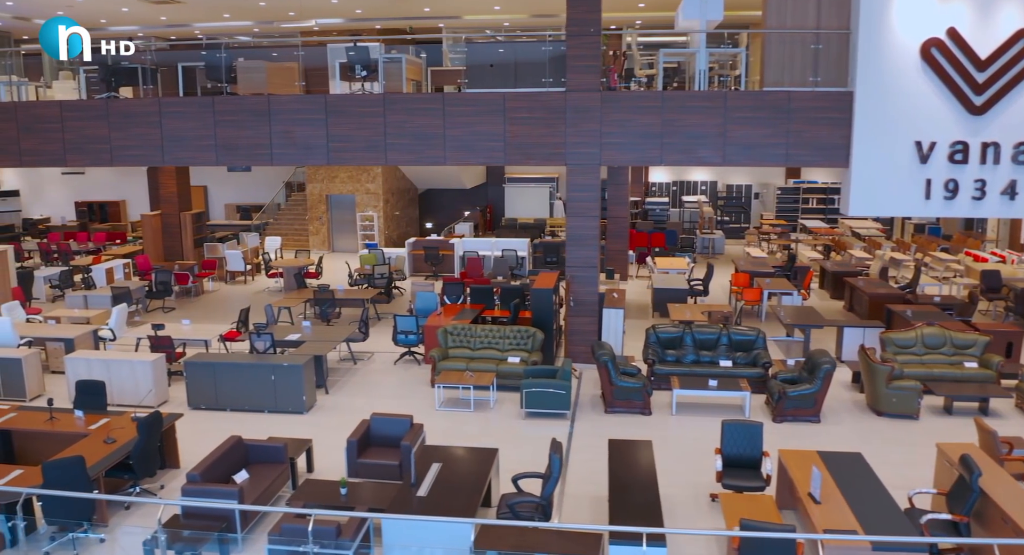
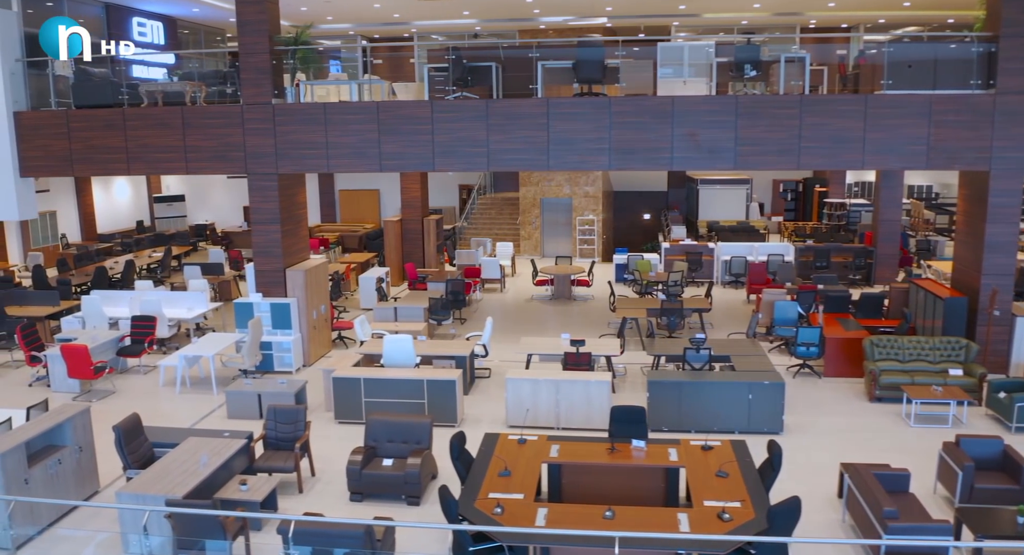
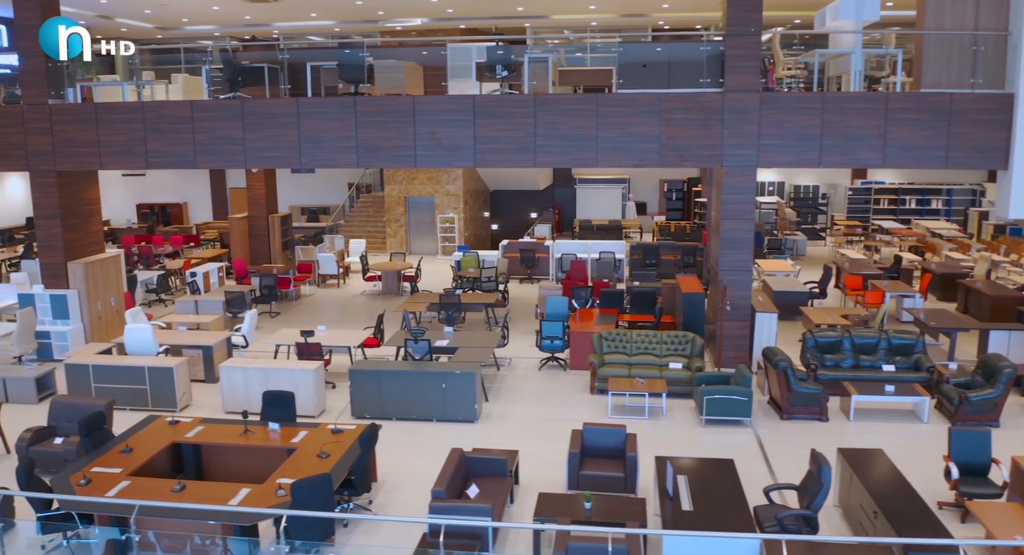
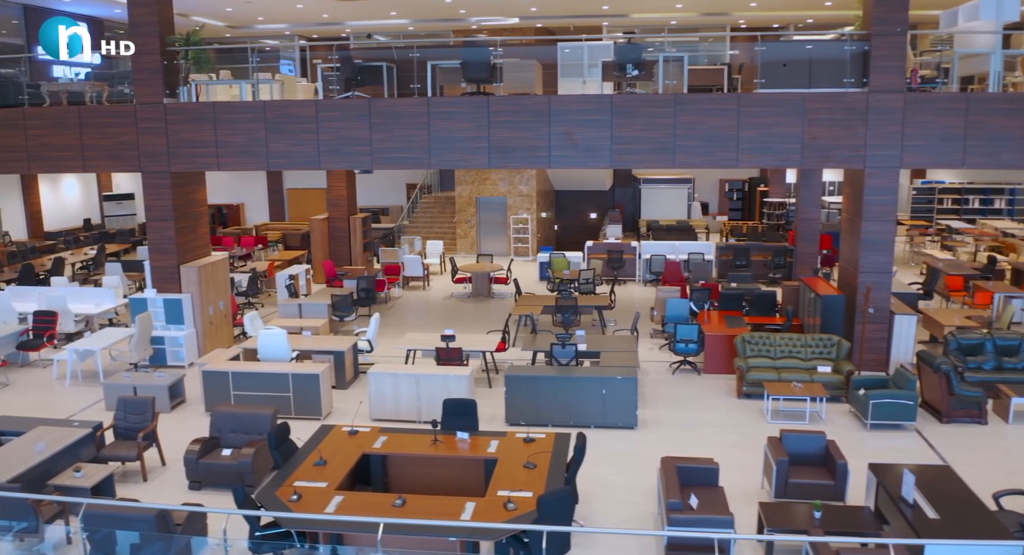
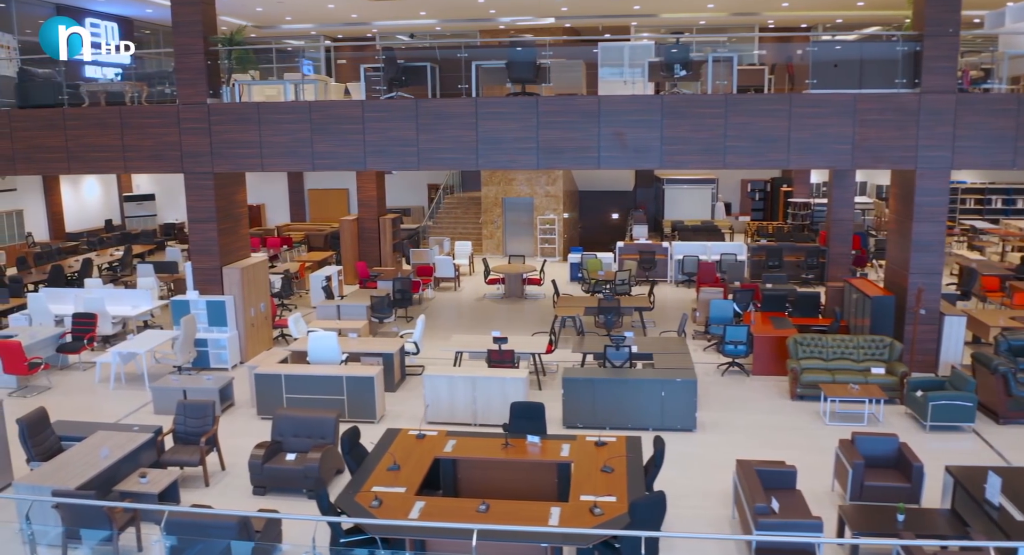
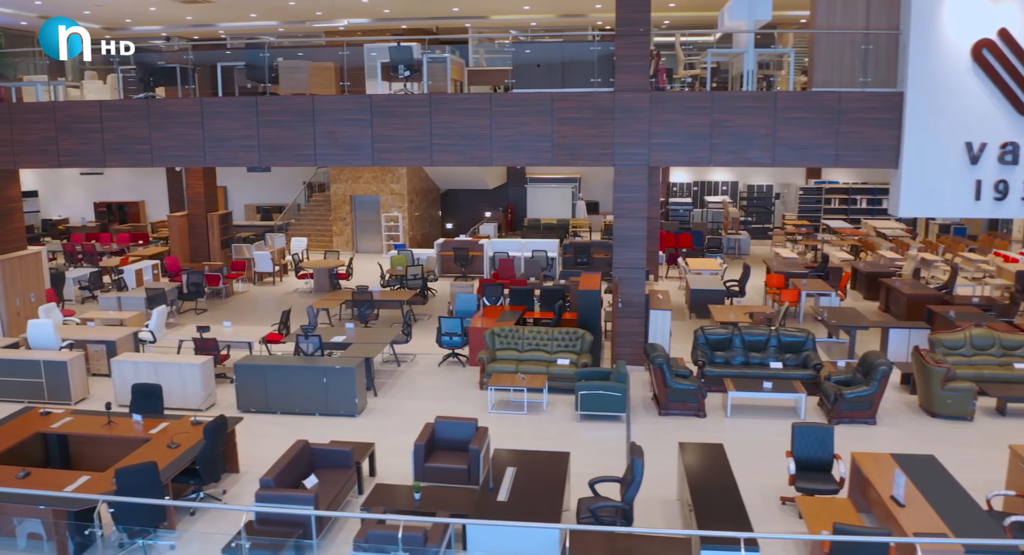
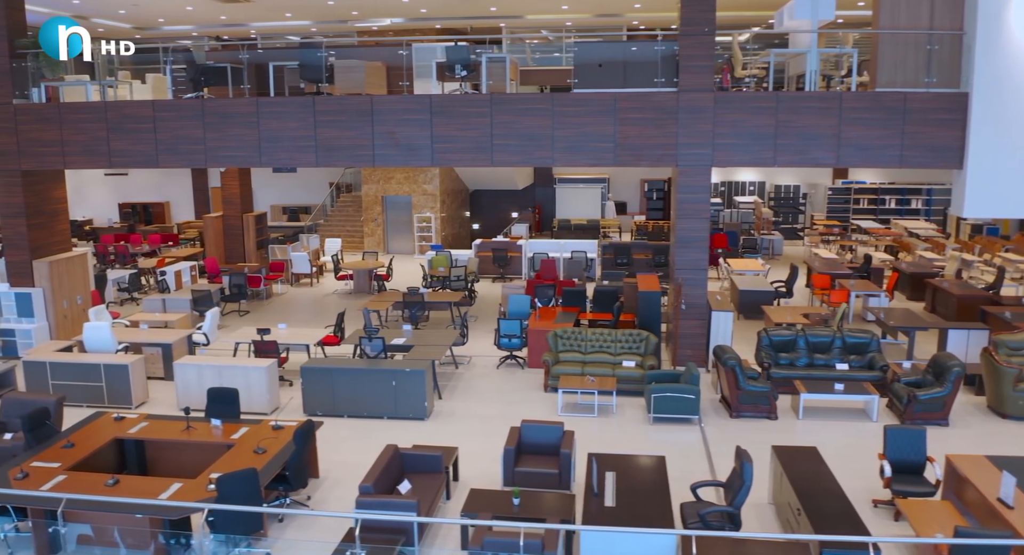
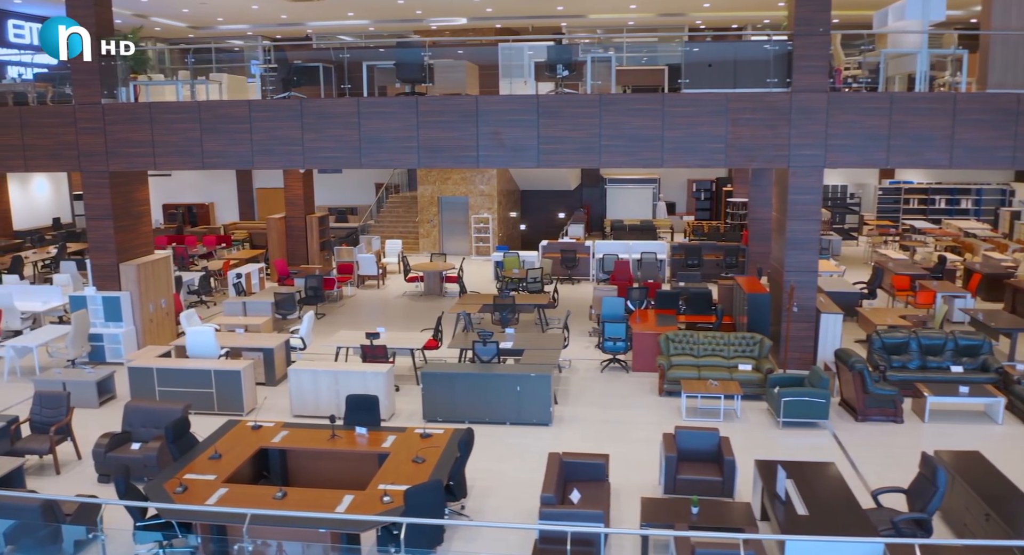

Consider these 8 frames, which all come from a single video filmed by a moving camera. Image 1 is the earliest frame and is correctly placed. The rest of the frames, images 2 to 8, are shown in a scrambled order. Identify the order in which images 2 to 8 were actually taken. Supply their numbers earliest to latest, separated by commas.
6, 7, 3, 8, 4, 5, 2
